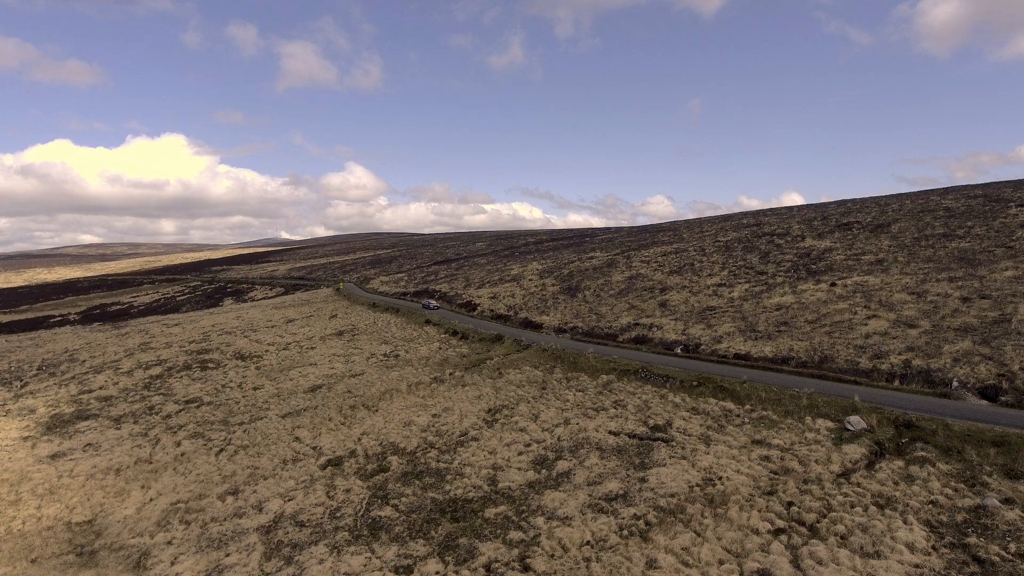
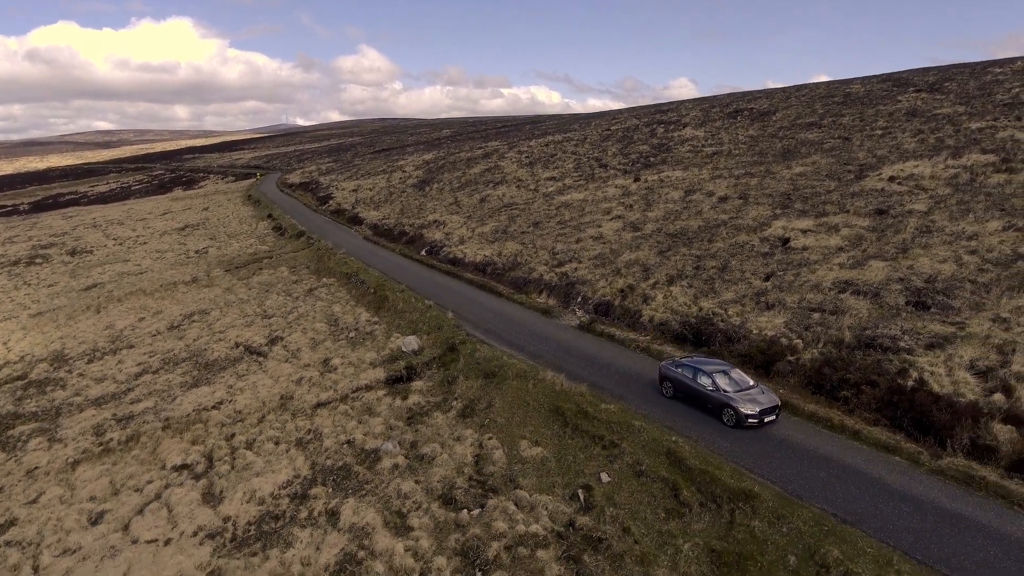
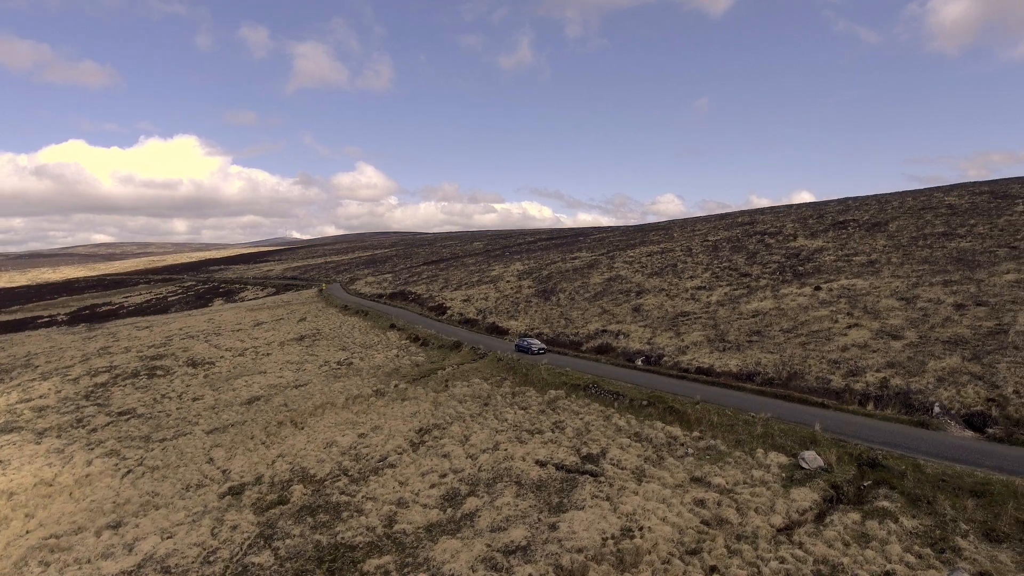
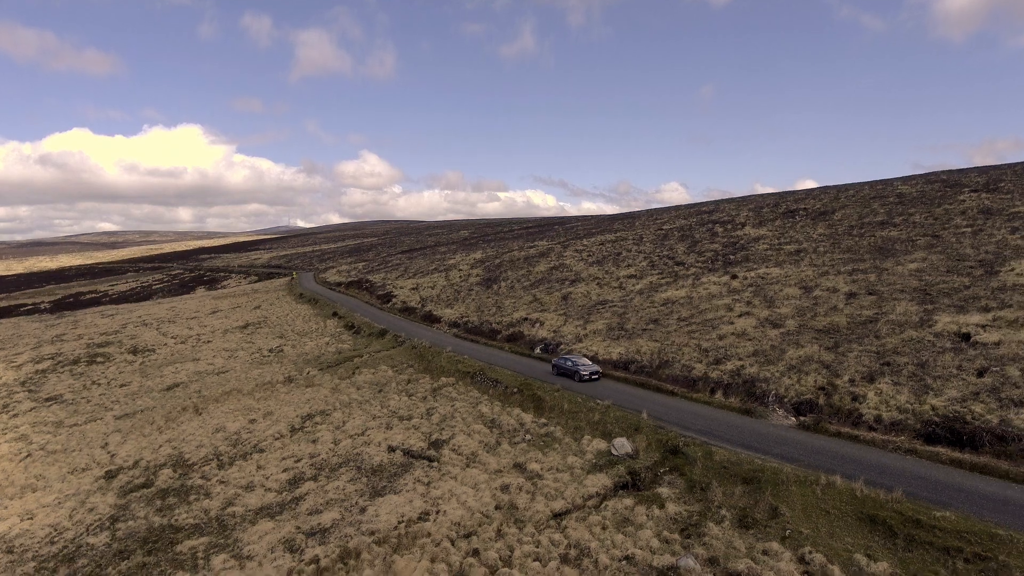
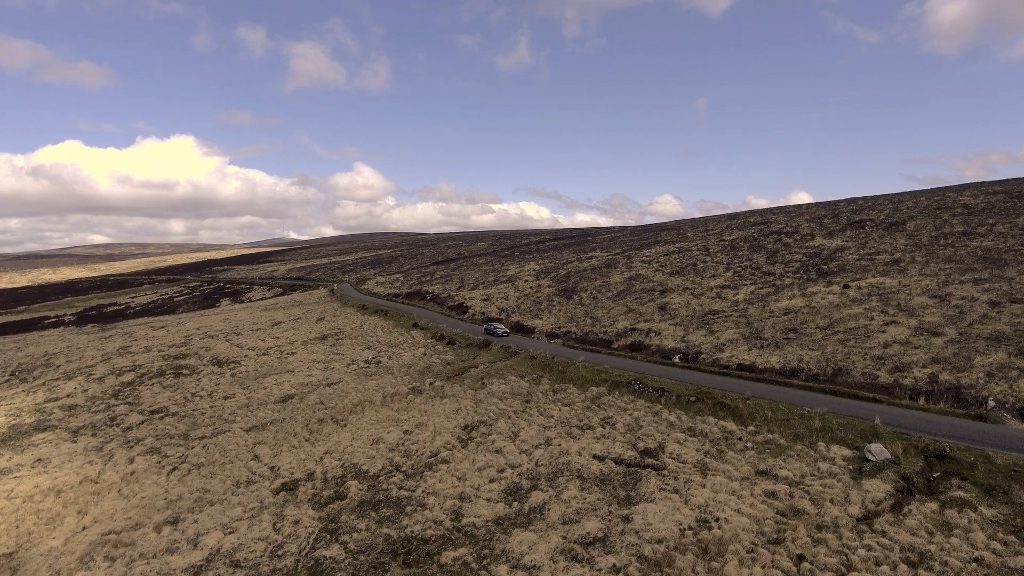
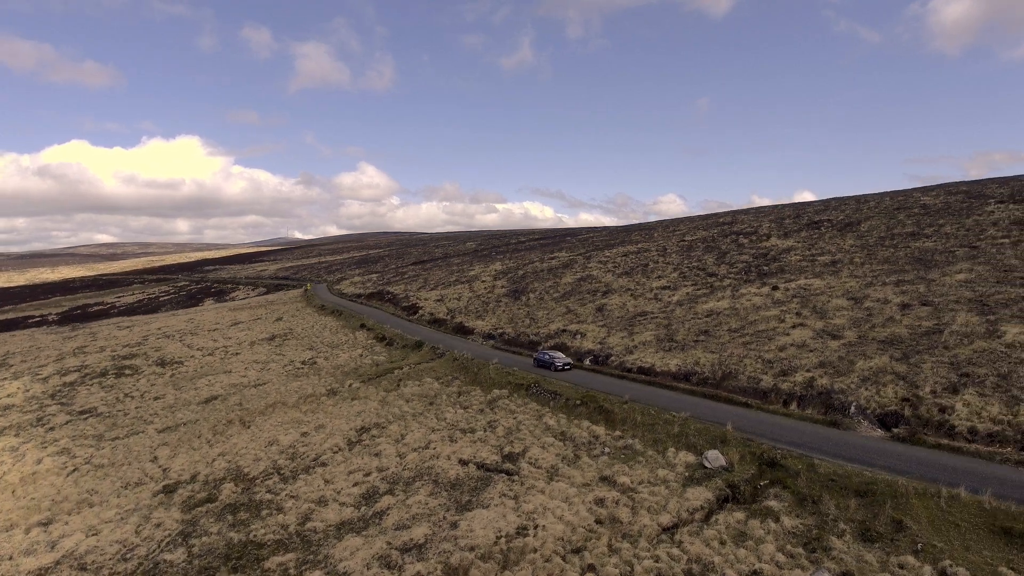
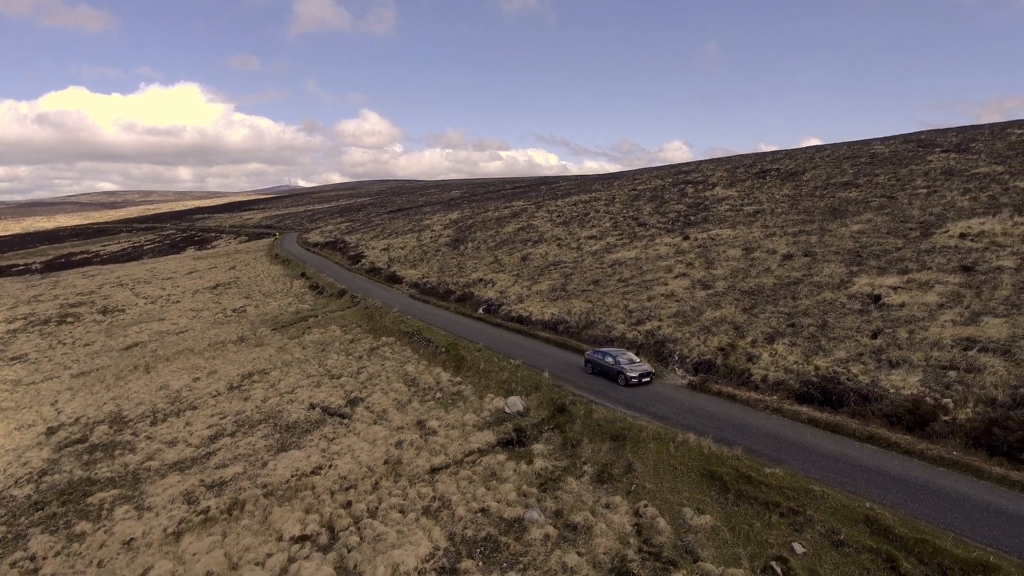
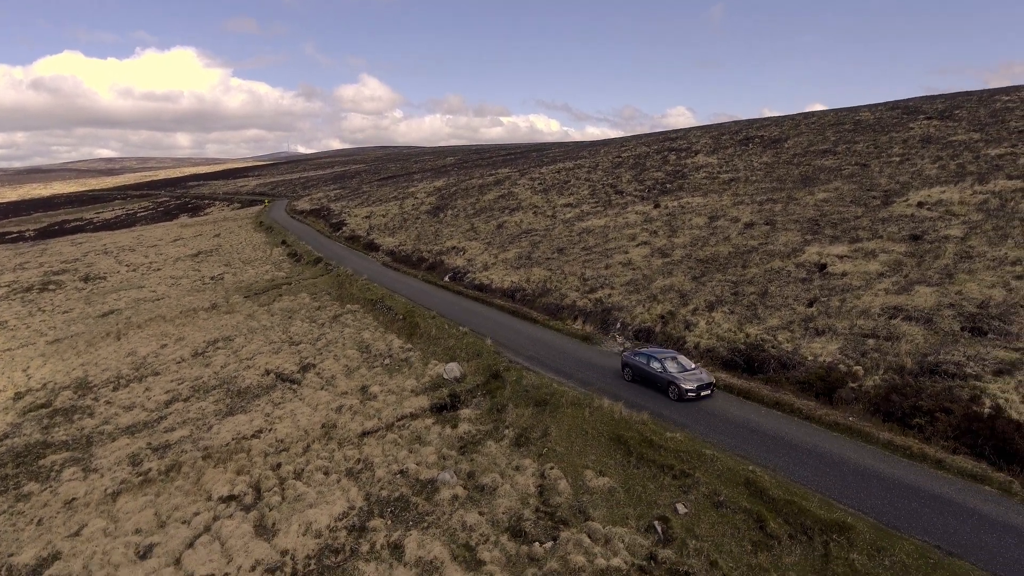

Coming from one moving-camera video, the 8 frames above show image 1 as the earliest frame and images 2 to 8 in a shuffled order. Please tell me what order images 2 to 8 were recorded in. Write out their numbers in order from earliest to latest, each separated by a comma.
5, 3, 6, 4, 7, 8, 2
